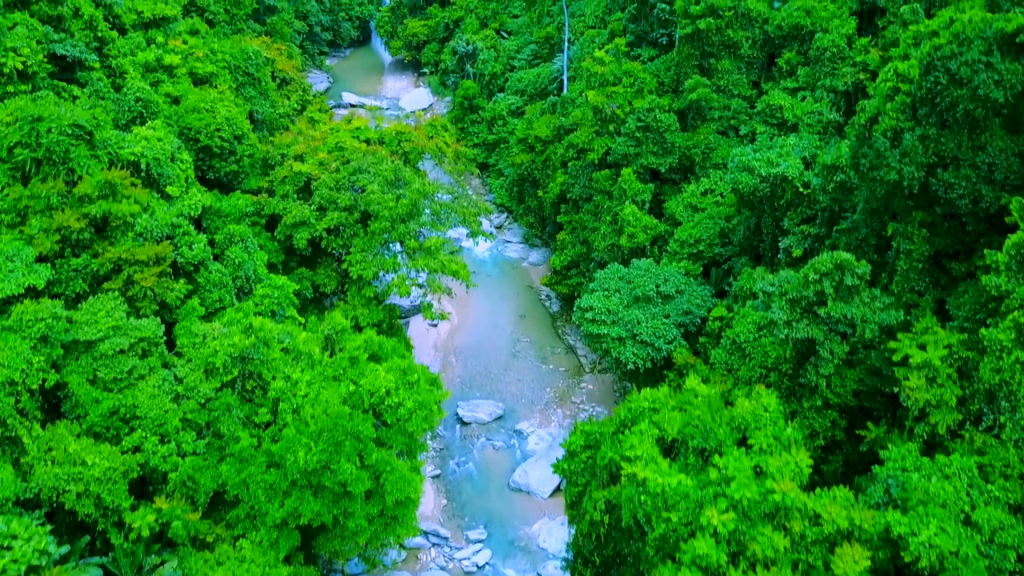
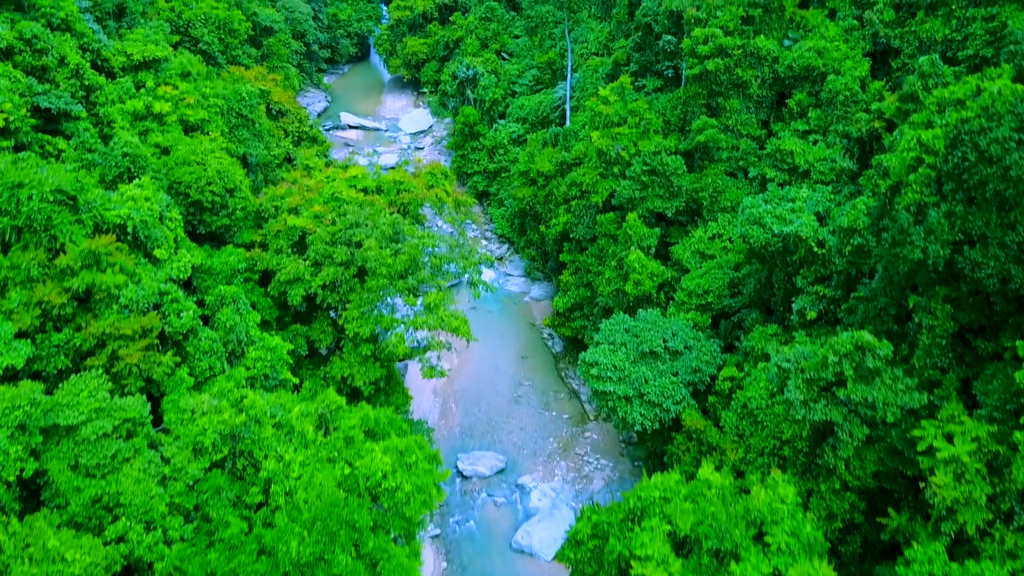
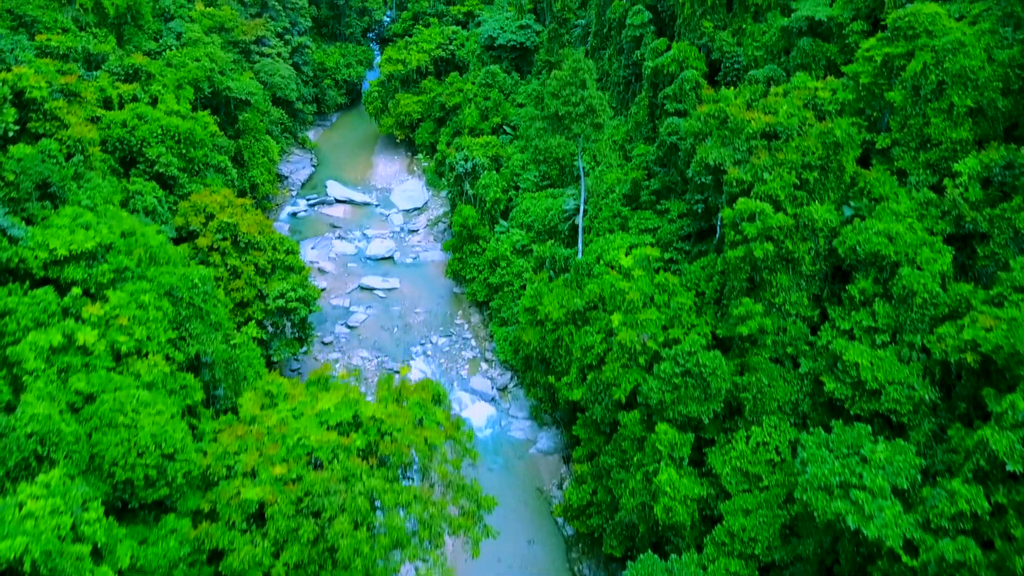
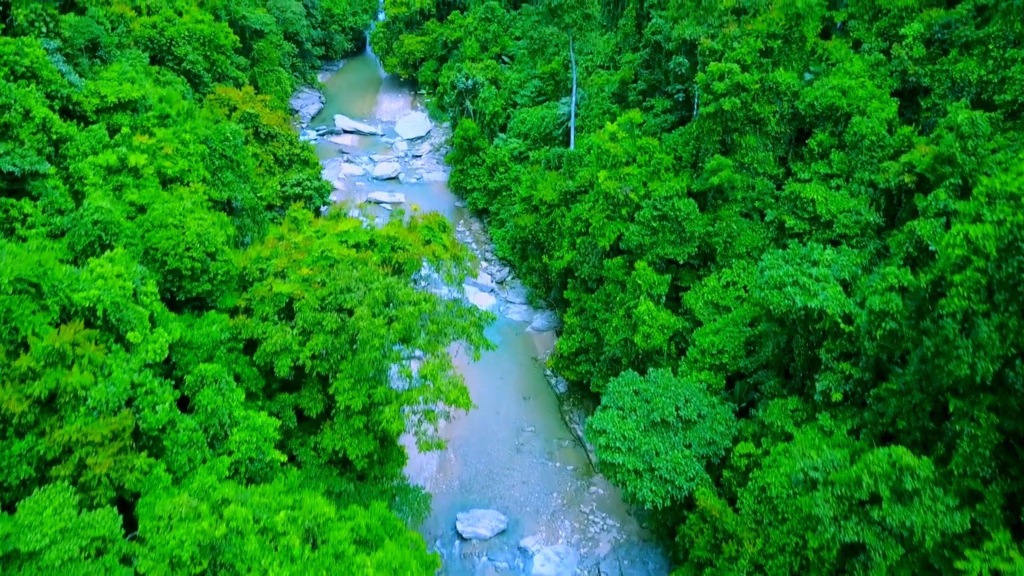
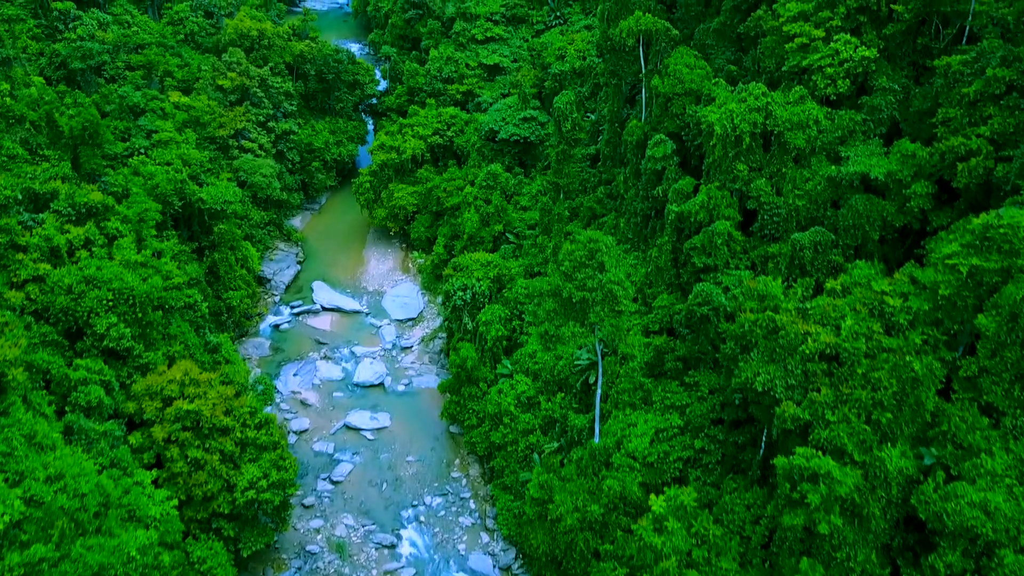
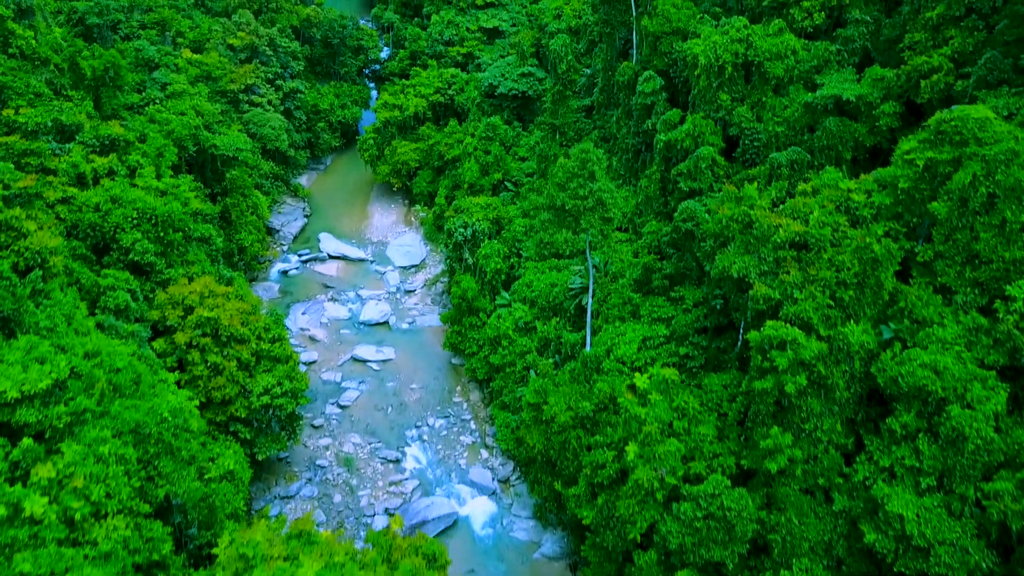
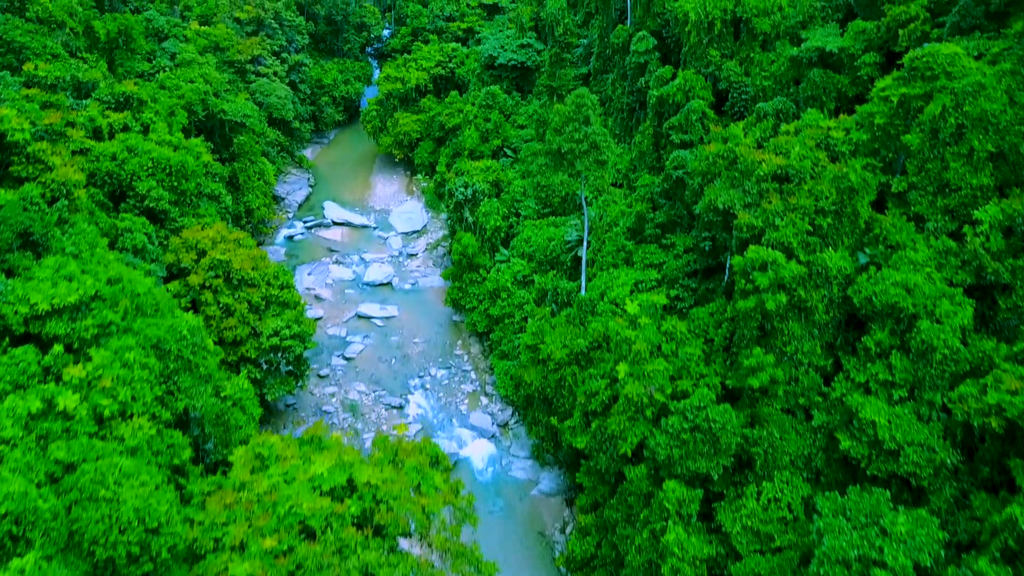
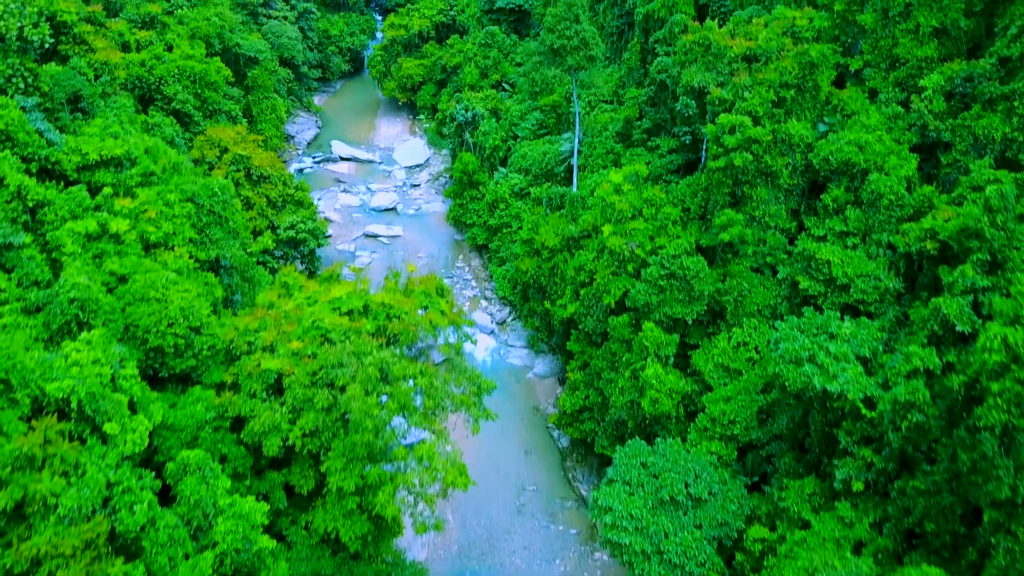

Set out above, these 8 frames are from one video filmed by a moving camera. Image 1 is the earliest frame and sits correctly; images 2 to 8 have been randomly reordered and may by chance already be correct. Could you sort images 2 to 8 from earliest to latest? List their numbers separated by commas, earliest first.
2, 4, 8, 3, 7, 6, 5
